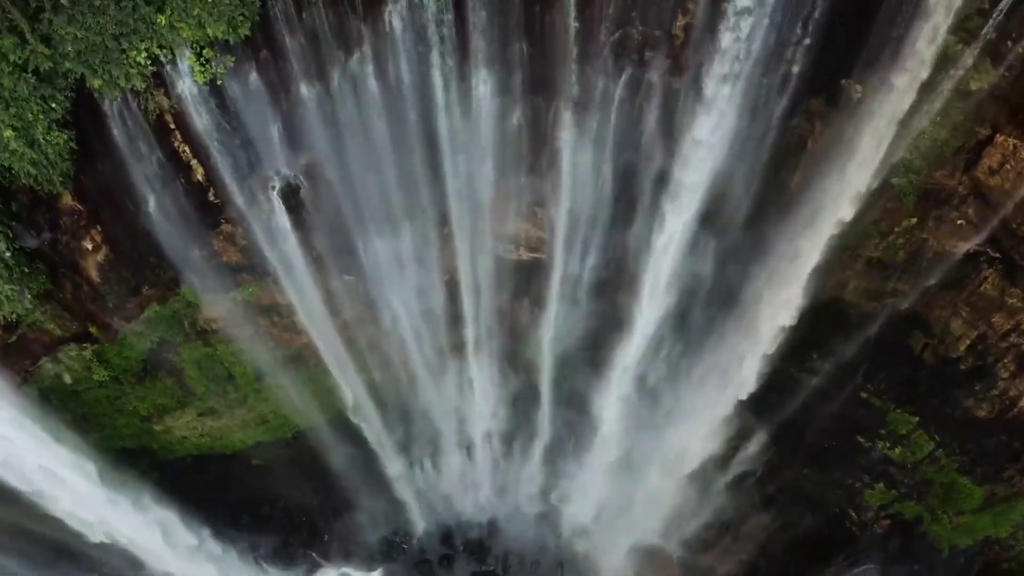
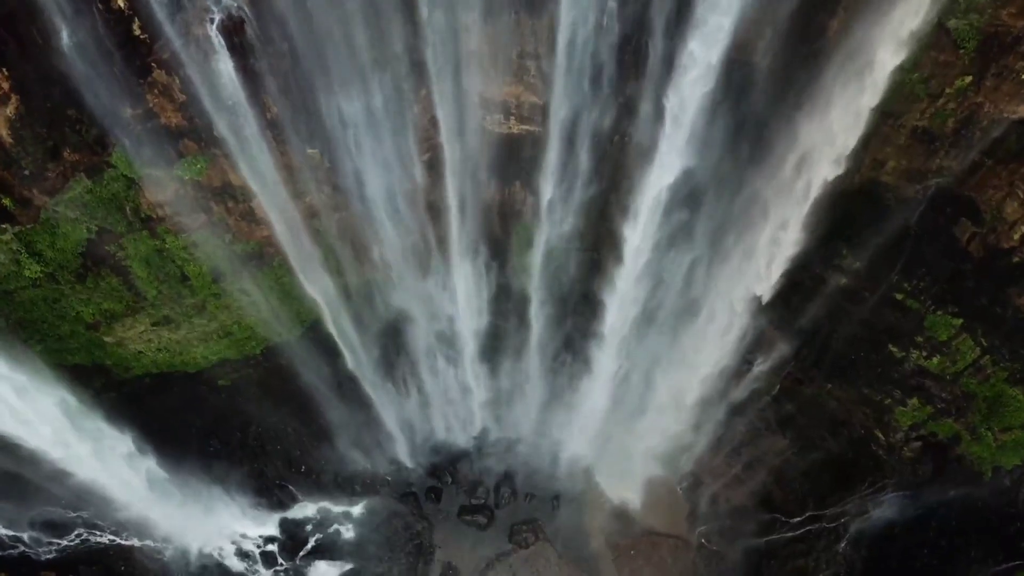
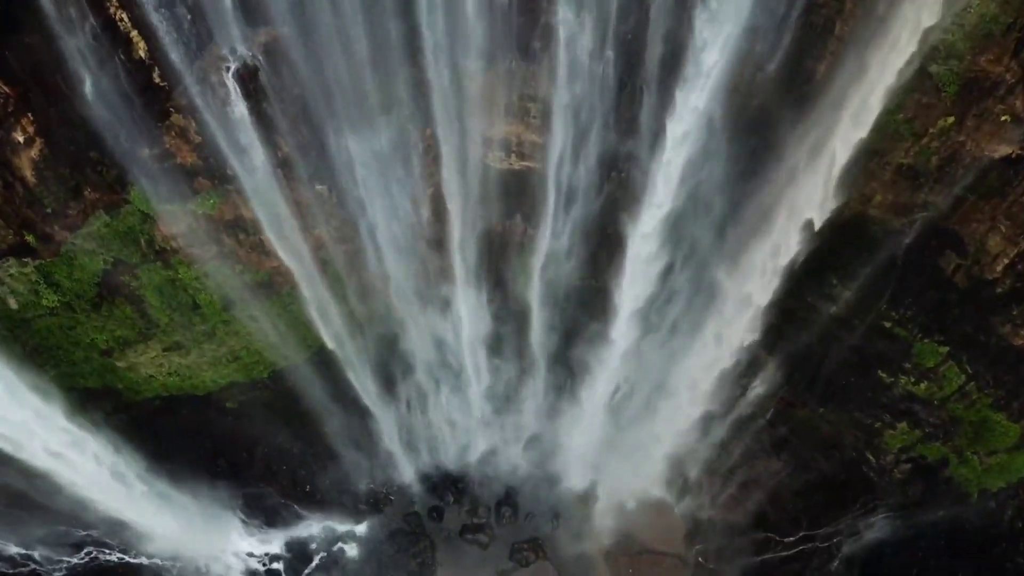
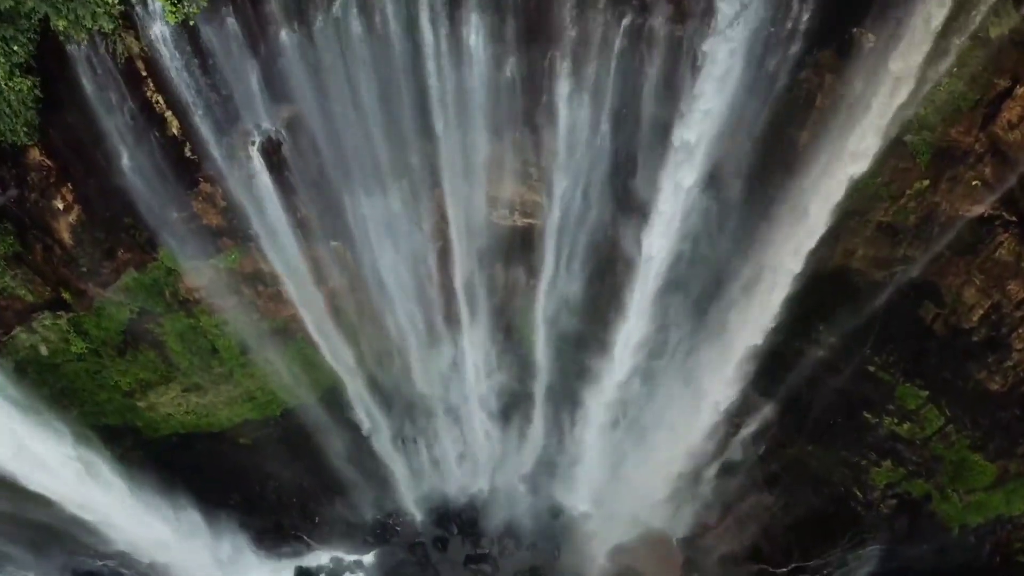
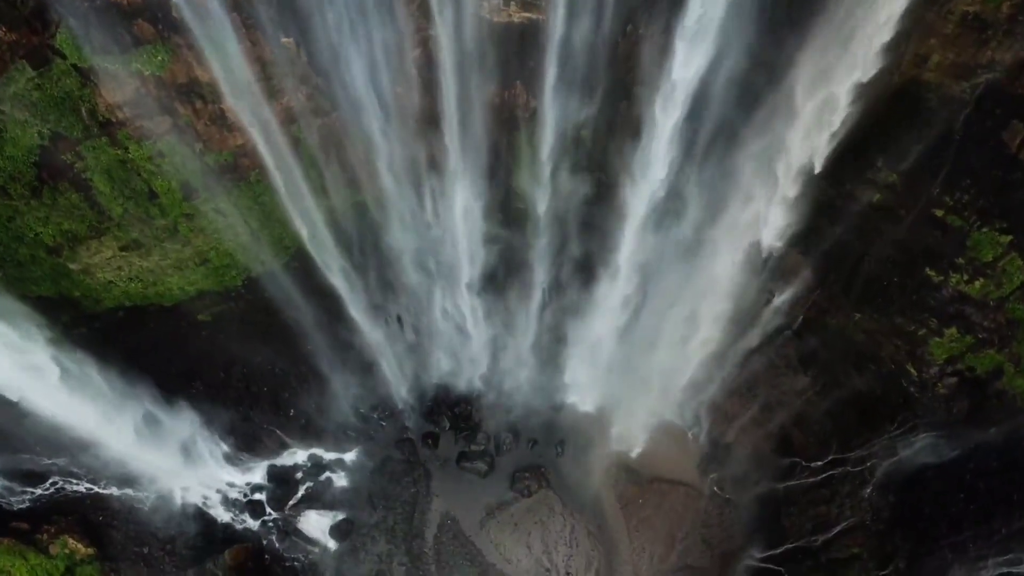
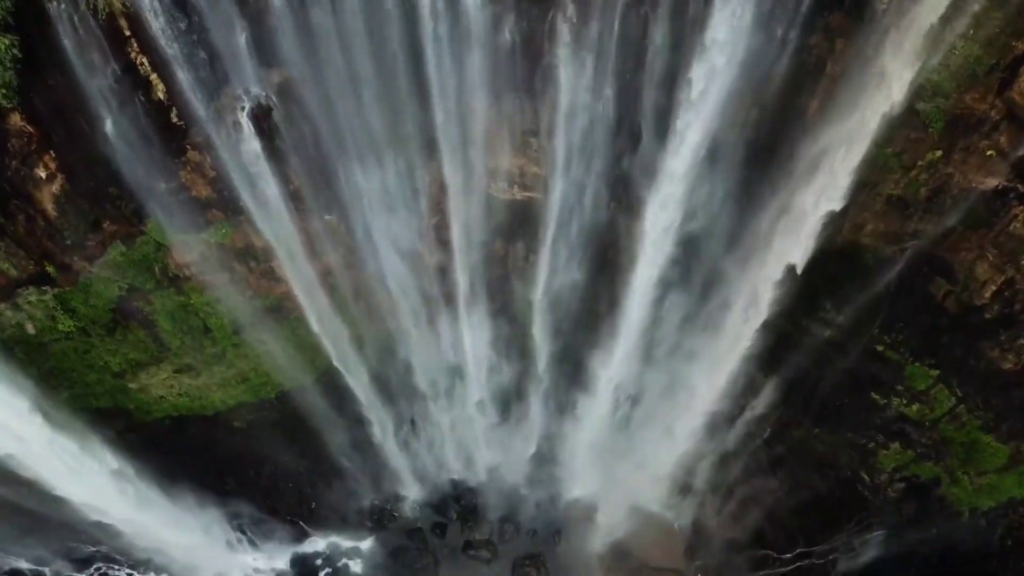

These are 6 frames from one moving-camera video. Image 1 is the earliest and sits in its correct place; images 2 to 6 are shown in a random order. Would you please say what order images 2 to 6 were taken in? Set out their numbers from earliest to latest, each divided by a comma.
4, 6, 3, 2, 5
